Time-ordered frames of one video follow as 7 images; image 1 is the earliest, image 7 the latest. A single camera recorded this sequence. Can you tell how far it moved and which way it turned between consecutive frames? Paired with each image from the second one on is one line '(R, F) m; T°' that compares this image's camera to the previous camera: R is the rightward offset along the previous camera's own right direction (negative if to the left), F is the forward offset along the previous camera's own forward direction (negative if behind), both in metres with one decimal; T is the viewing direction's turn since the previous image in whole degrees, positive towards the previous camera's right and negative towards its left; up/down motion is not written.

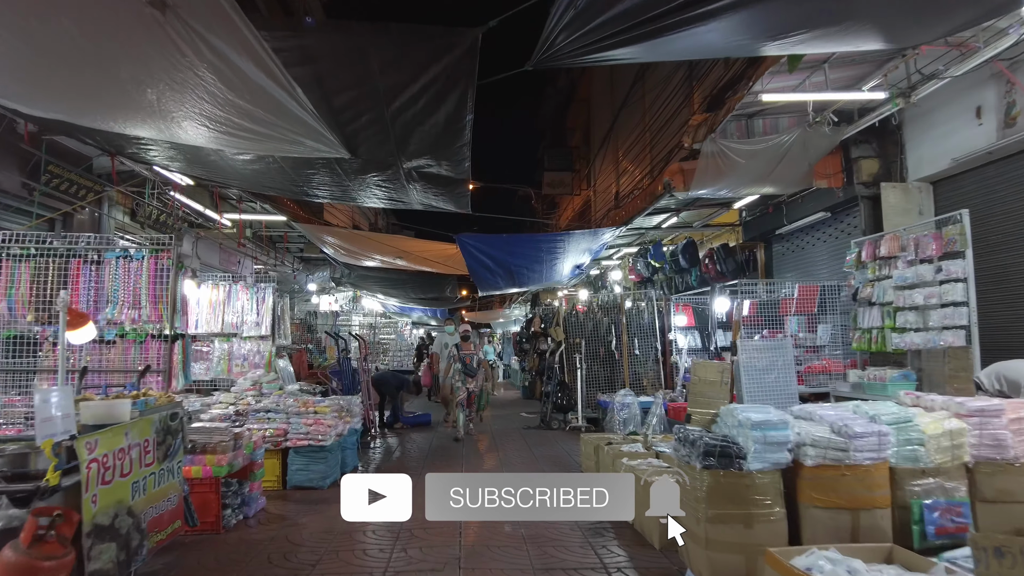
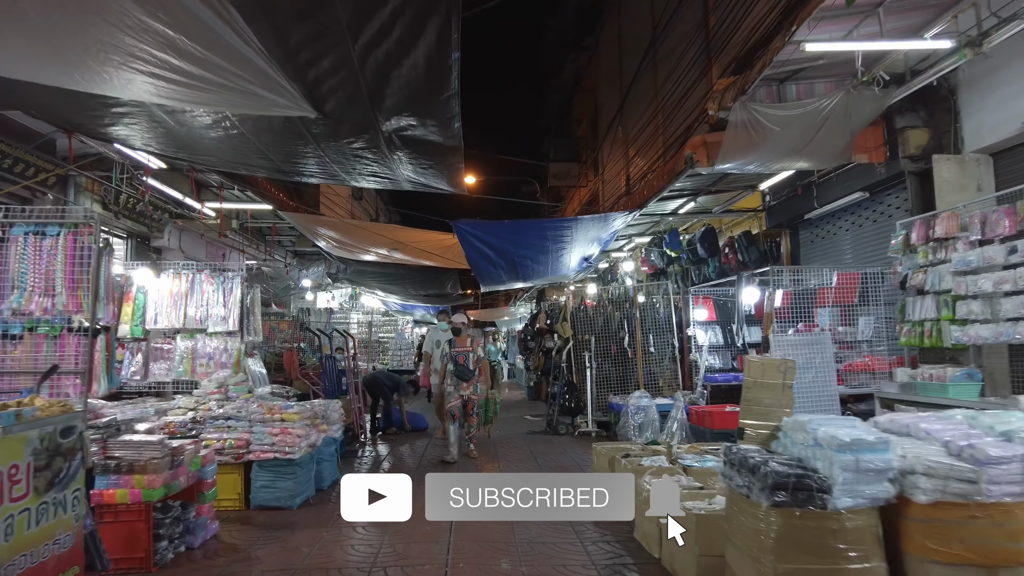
(0.0, +0.7) m; -1°
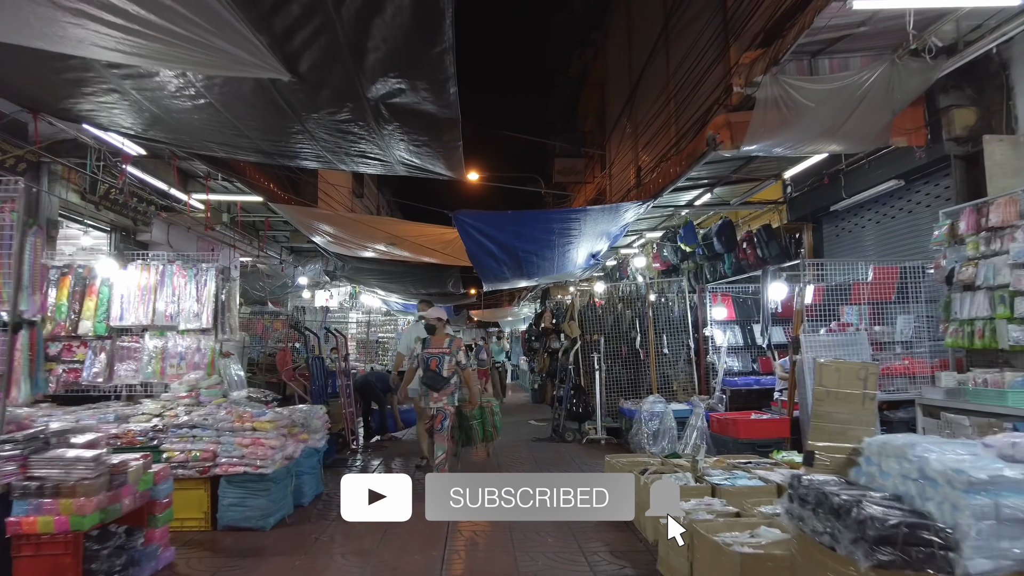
(0.0, +0.5) m; 0°
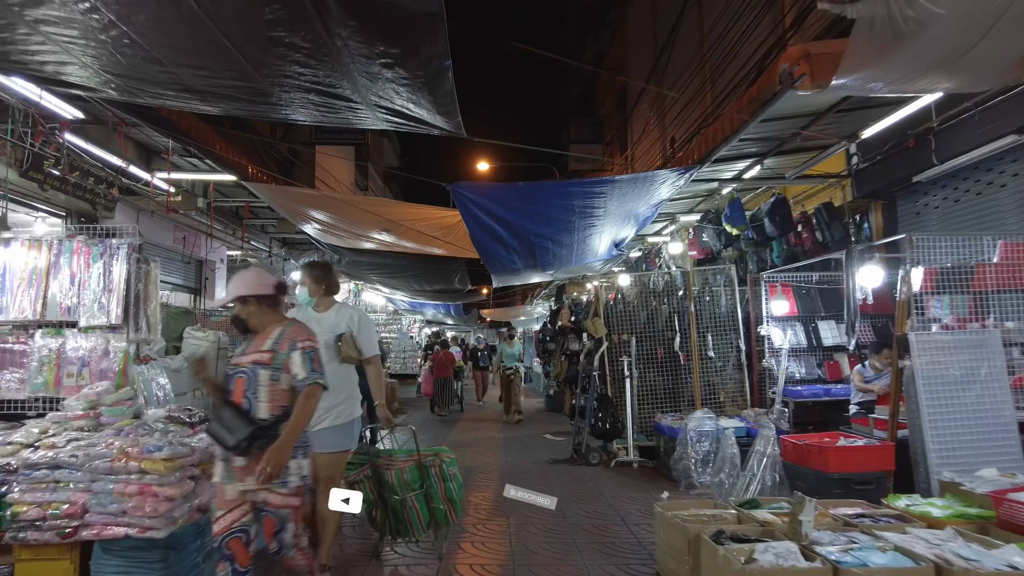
(0.0, +1.2) m; -1°
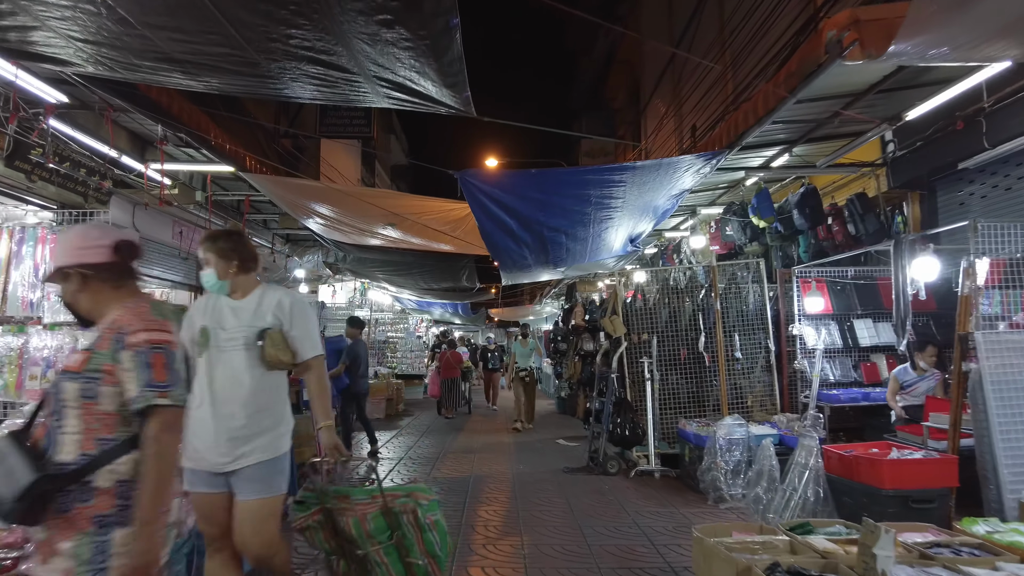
(0.0, +0.4) m; -1°
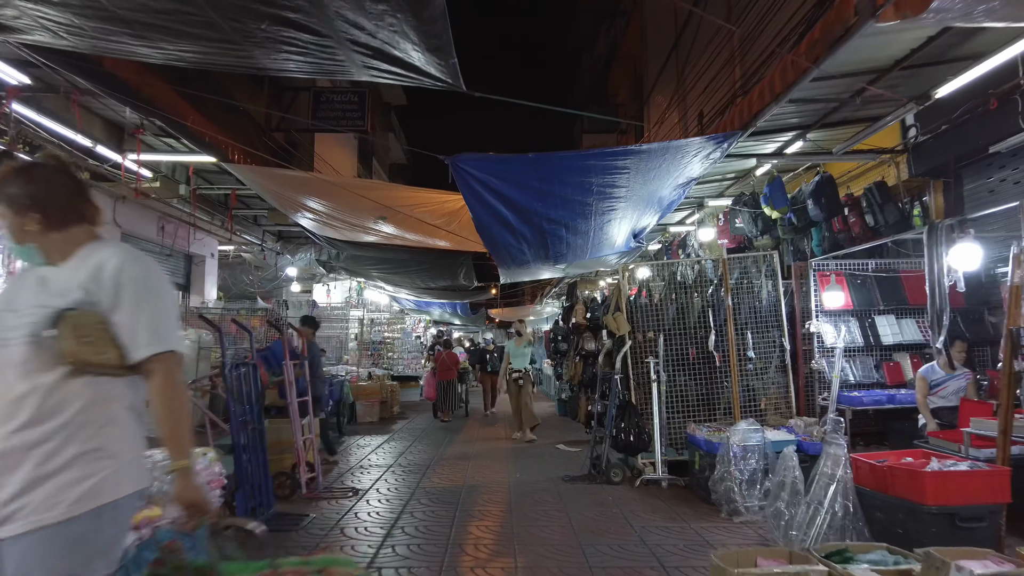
(0.0, +0.4) m; 0°
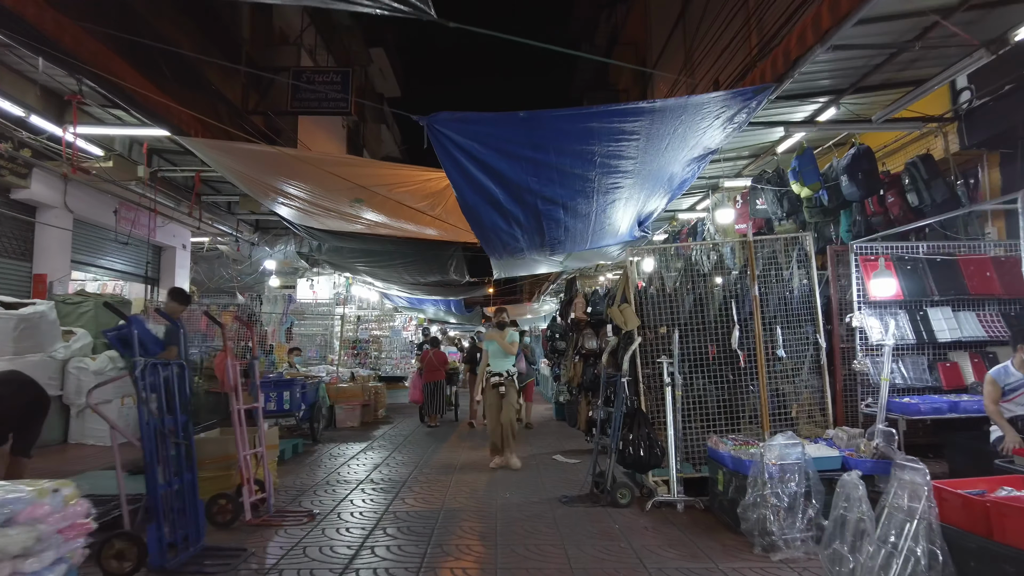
(+0.1, +0.8) m; 0°
